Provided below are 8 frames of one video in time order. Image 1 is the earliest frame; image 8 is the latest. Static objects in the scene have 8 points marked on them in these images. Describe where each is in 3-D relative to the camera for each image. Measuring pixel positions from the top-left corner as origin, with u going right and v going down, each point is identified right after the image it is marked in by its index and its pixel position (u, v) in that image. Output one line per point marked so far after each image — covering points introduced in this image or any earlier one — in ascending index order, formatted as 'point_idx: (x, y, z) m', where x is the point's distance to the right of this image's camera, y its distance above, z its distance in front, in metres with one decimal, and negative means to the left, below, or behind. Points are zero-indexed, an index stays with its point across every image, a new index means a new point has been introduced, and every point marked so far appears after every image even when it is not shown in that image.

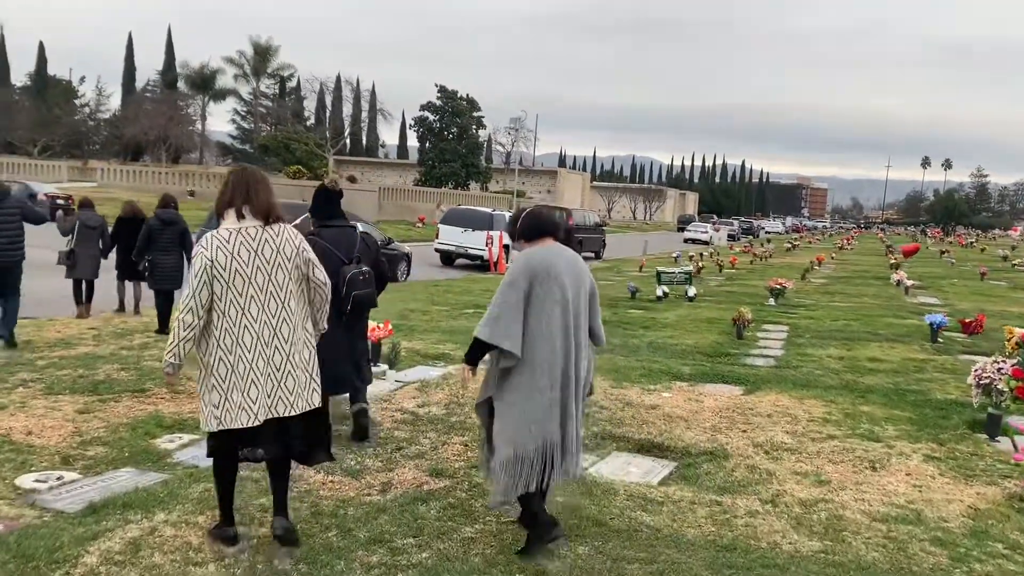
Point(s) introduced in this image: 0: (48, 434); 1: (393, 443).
0: (-2.9, -0.9, +5.4) m
1: (-0.7, -1.0, +5.4) m
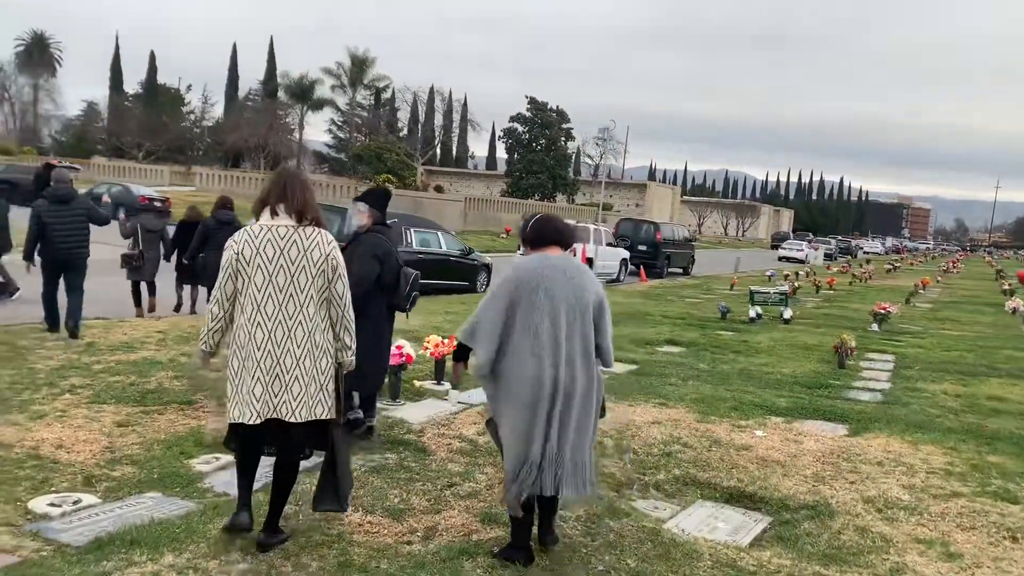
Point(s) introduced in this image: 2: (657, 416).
0: (-2.5, -0.9, +5.0) m
1: (-0.4, -1.1, +4.8) m
2: (+1.1, -1.0, +6.6) m
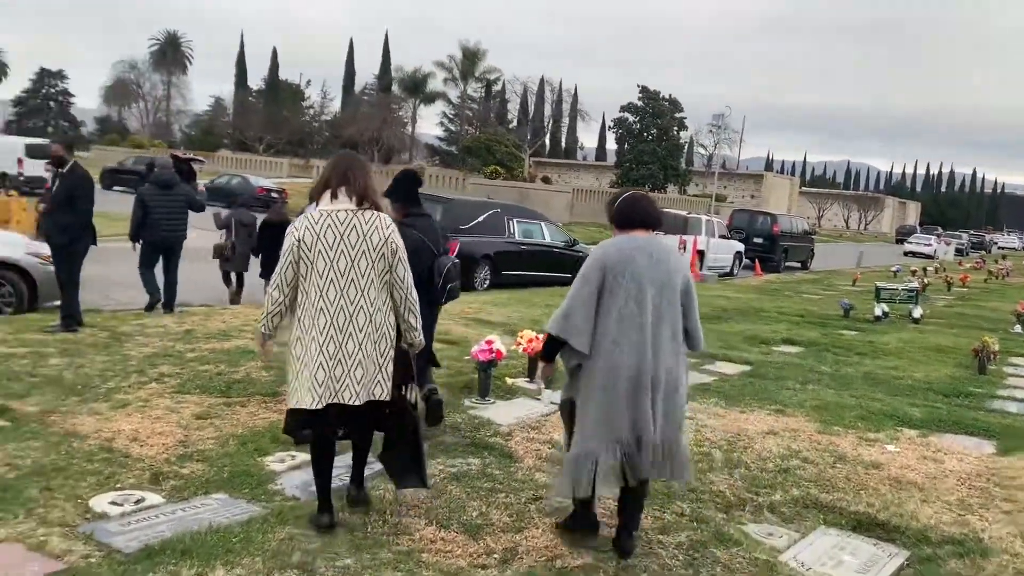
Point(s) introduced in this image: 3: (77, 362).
0: (-2.0, -0.9, +4.8) m
1: (+0.1, -1.0, +4.4) m
2: (+1.8, -0.9, +6.0) m
3: (-3.4, -0.6, +6.8) m
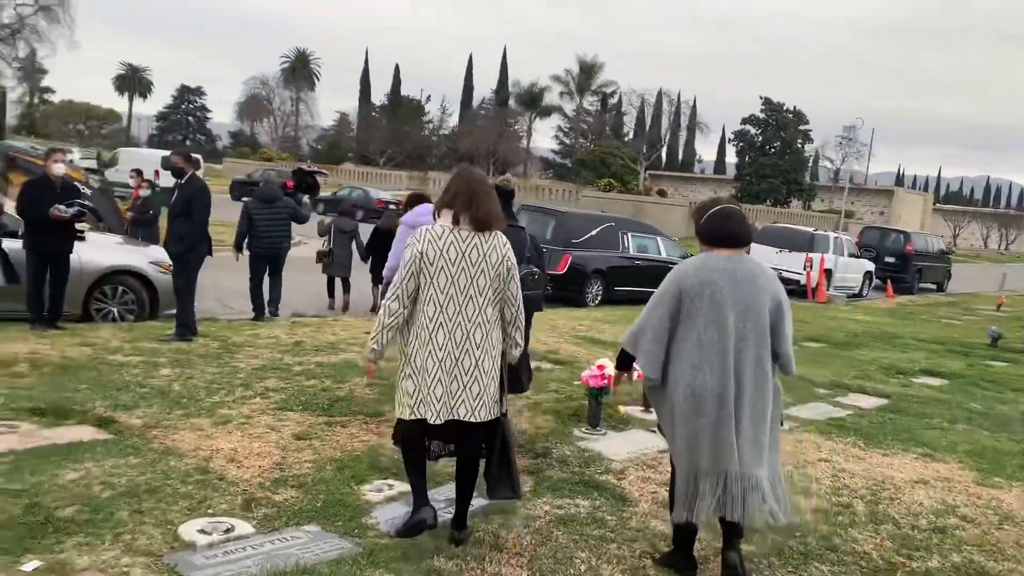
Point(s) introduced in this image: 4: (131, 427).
0: (-1.4, -0.9, +4.6) m
1: (+0.6, -1.1, +3.9) m
2: (+2.5, -1.1, +5.3) m
3: (-2.5, -0.7, +6.8) m
4: (-2.3, -0.8, +5.2) m
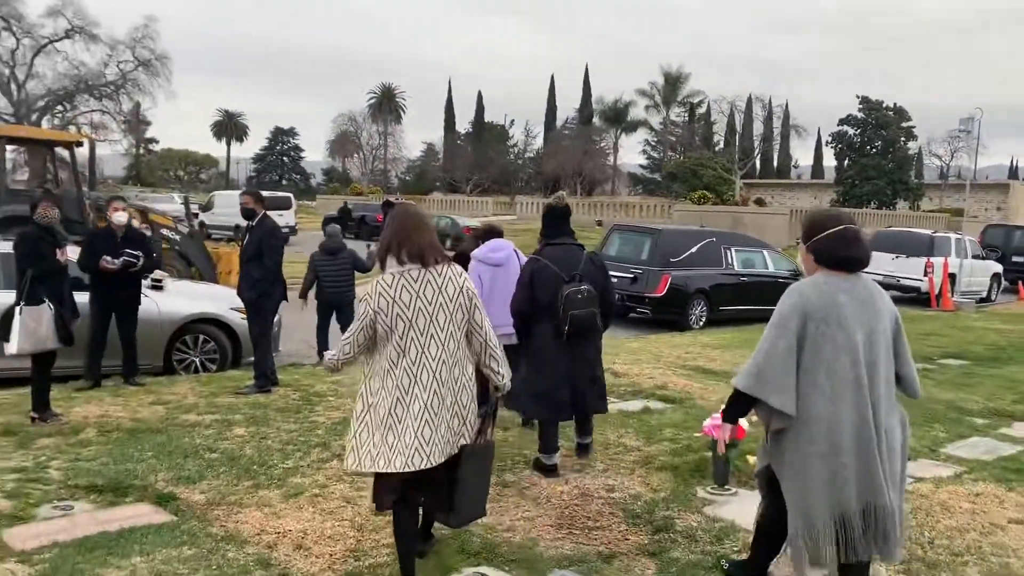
0: (-0.9, -1.2, +3.9) m
1: (+1.0, -1.3, +3.0) m
2: (+3.1, -1.2, +4.2) m
3: (-1.8, -1.0, +6.2) m
4: (-1.7, -1.2, +4.6) m
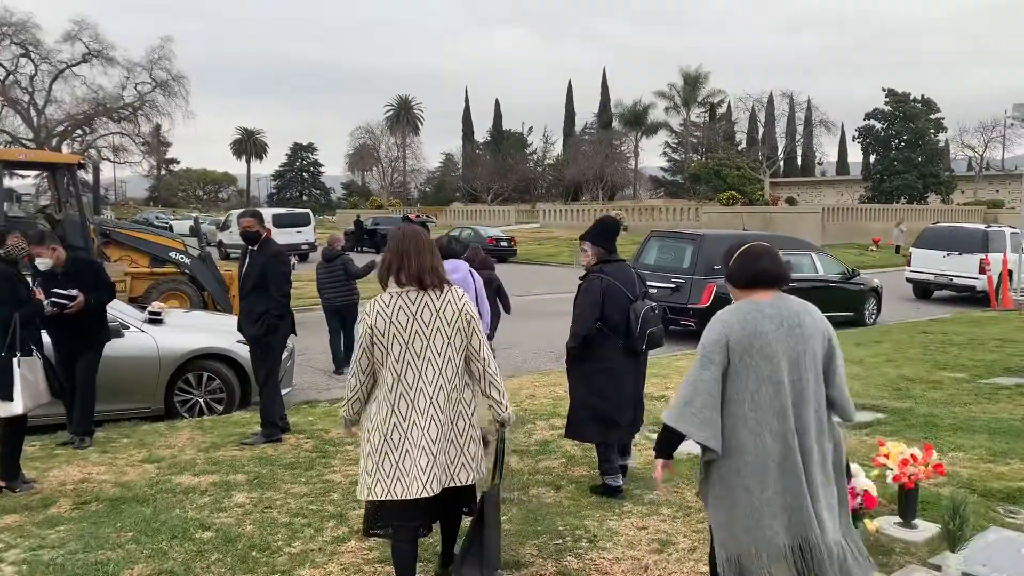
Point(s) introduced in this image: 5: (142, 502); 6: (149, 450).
0: (-0.6, -1.4, +2.9) m
1: (+1.3, -1.4, +2.0) m
2: (+3.3, -1.2, +3.1) m
3: (-1.5, -1.3, +5.2) m
4: (-1.4, -1.4, +3.6) m
5: (-2.2, -1.3, +5.2) m
6: (-2.7, -1.2, +6.5) m
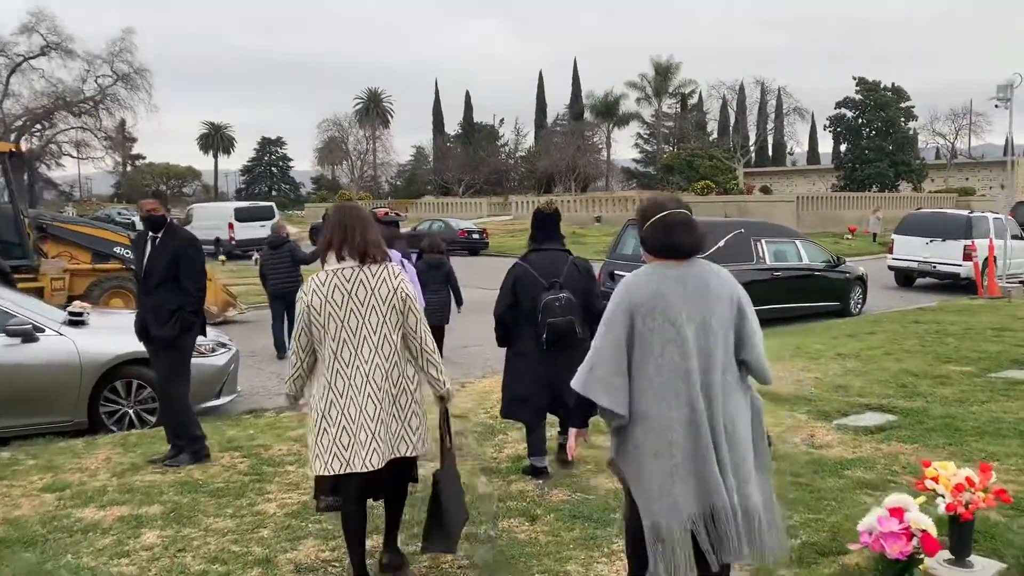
0: (-0.7, -1.4, +2.1) m
1: (+1.2, -1.3, +1.2) m
2: (+3.2, -1.2, +2.3) m
3: (-1.6, -1.2, +4.3) m
4: (-1.5, -1.4, +2.7) m
5: (-2.4, -1.3, +4.3) m
6: (-2.9, -1.2, +5.5) m
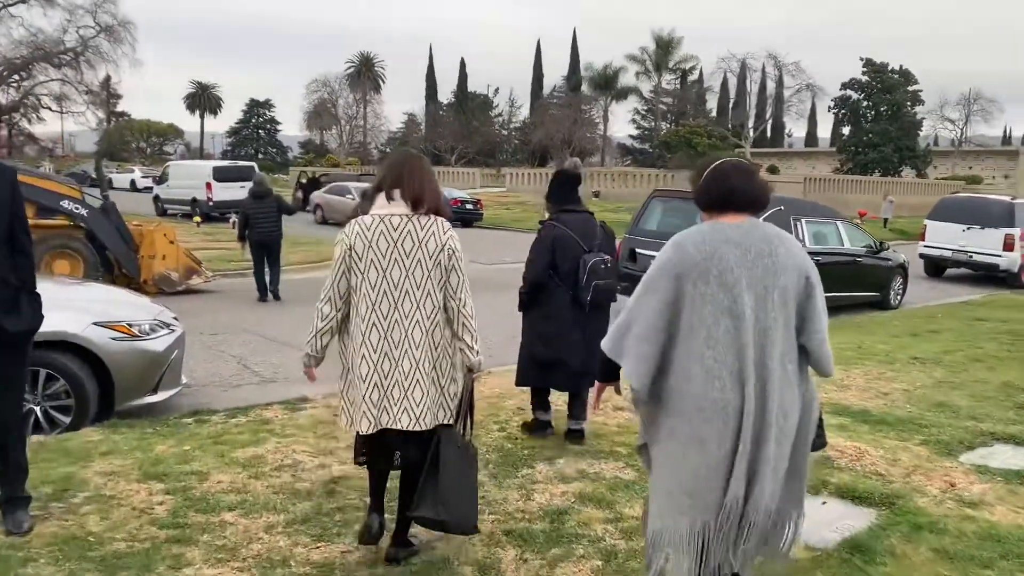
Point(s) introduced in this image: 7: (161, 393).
0: (-0.5, -1.4, +0.4) m
1: (+1.4, -1.4, -0.5) m
2: (+3.4, -1.3, +0.7) m
3: (-1.5, -1.1, +2.7) m
4: (-1.3, -1.3, +1.1) m
5: (-2.2, -1.1, +2.6) m
6: (-2.7, -1.0, +3.8) m
7: (-2.4, -0.7, +5.9) m
